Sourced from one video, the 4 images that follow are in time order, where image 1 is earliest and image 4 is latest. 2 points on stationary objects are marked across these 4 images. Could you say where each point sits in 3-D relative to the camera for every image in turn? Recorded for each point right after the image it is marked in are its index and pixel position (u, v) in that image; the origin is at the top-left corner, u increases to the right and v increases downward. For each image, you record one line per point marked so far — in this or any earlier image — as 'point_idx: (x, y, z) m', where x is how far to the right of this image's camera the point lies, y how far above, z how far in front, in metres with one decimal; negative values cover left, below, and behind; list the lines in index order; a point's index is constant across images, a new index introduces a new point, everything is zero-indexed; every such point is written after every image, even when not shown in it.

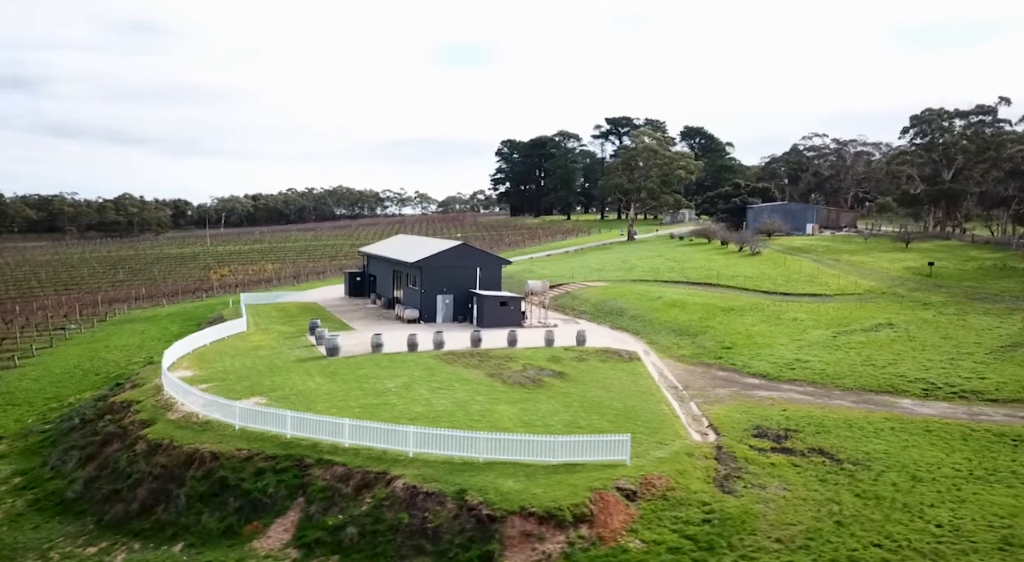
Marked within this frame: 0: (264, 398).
0: (-7.7, -3.6, +19.2) m
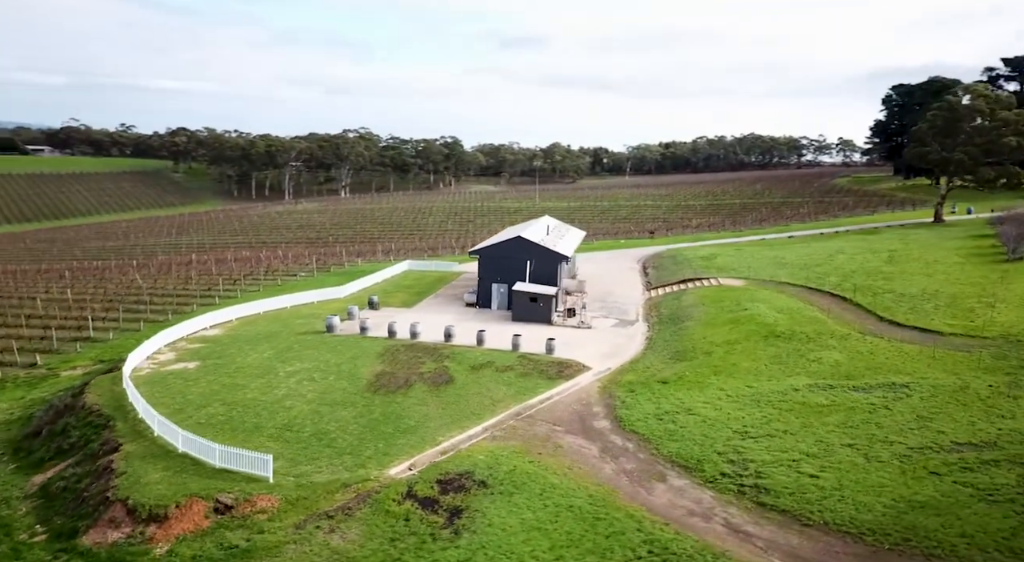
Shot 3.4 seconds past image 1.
0: (-12.3, -3.4, +24.8) m
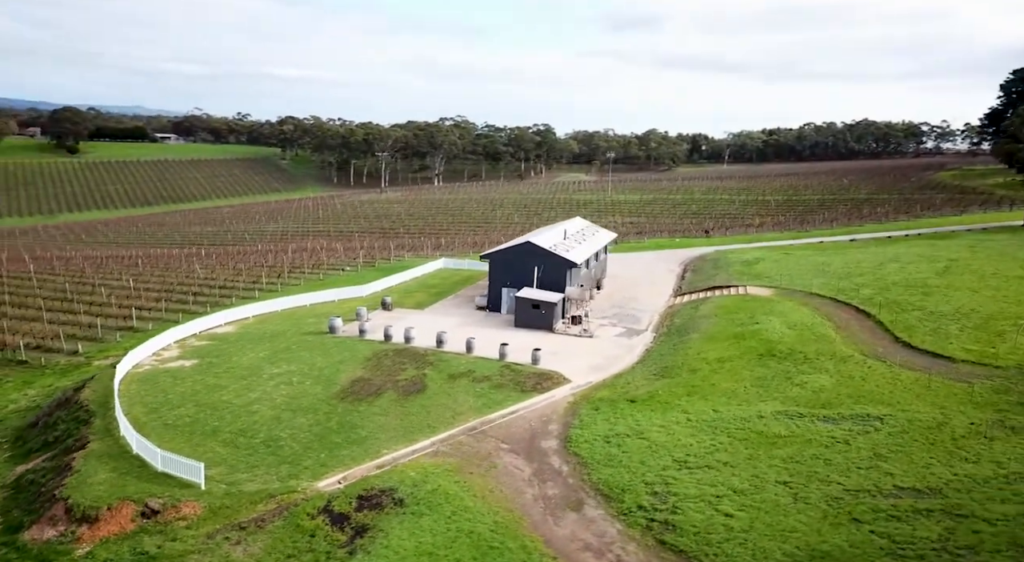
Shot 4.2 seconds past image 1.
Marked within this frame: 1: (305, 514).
0: (-13.3, -3.6, +26.4) m
1: (-4.9, -5.5, +15.3) m
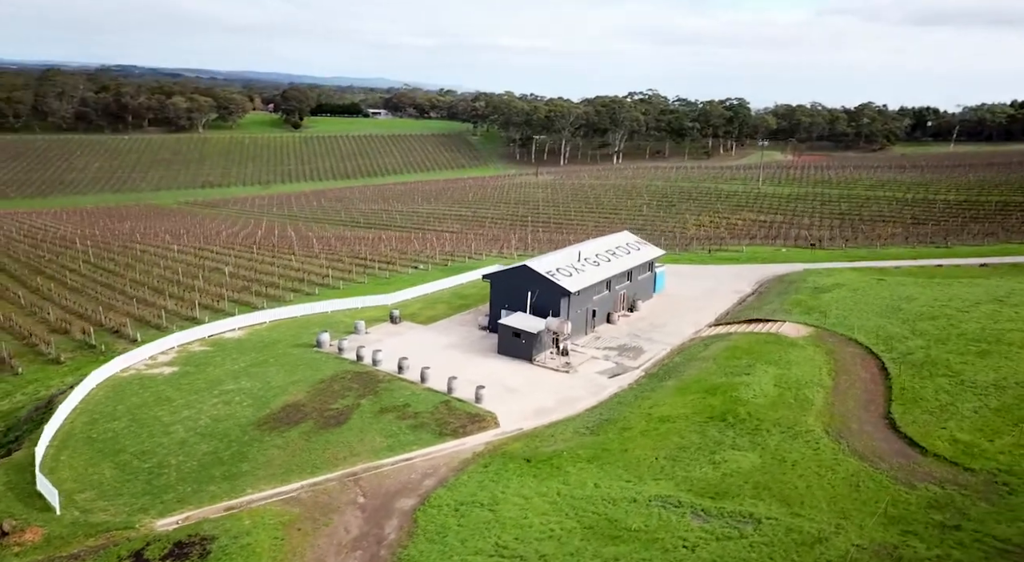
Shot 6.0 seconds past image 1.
0: (-16.2, -4.5, +29.5) m
1: (-10.3, -7.2, +16.9) m
